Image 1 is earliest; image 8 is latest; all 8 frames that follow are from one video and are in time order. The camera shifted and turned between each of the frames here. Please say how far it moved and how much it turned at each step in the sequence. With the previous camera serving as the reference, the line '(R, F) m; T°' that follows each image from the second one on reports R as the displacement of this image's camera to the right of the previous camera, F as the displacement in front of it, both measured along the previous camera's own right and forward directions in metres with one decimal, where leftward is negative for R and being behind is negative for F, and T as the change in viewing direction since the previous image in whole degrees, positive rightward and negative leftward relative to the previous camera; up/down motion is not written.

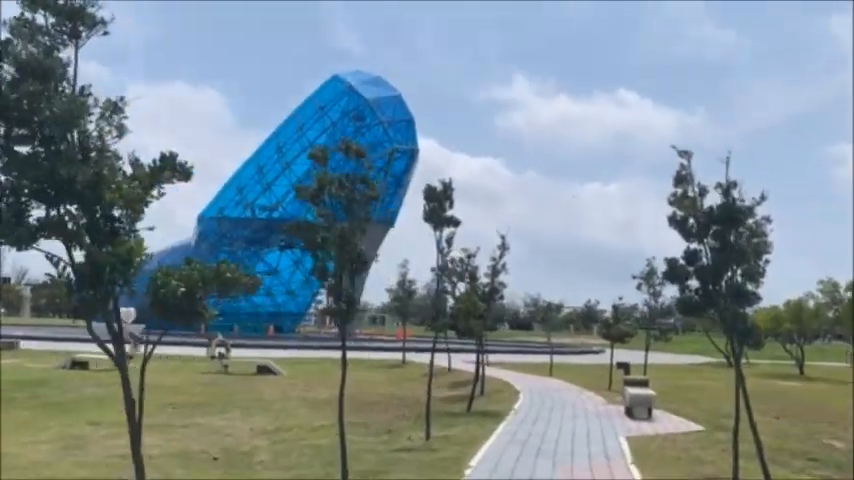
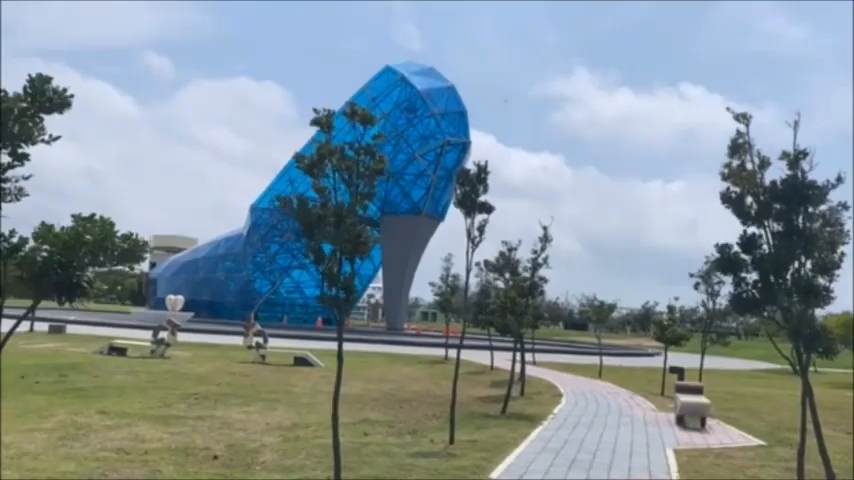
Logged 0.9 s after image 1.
(+0.5, +1.2) m; -4°
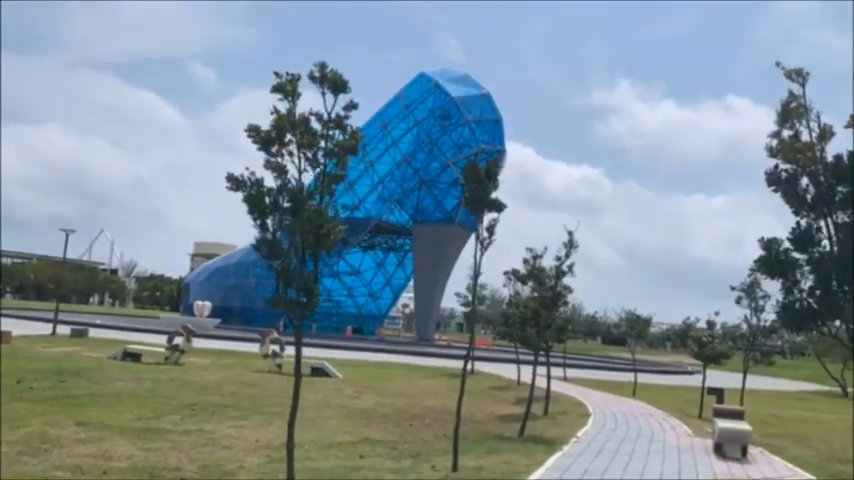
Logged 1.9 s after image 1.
(+0.6, +1.3) m; -3°
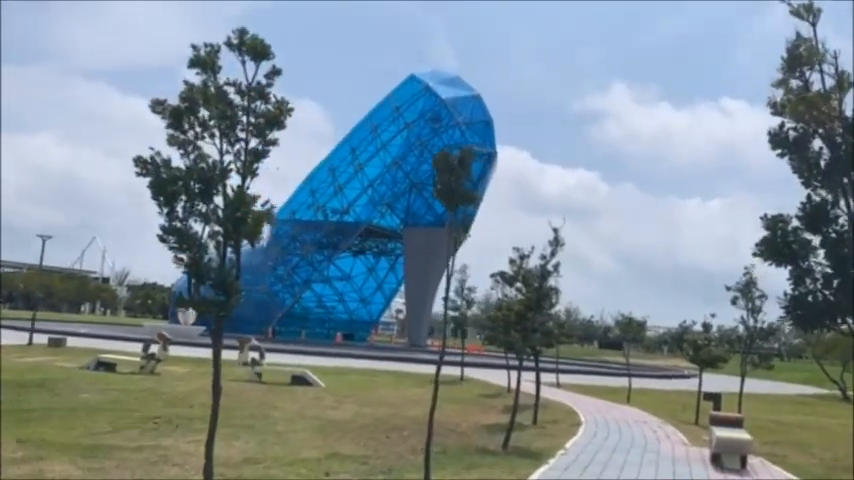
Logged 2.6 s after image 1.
(+0.4, +1.0) m; 0°
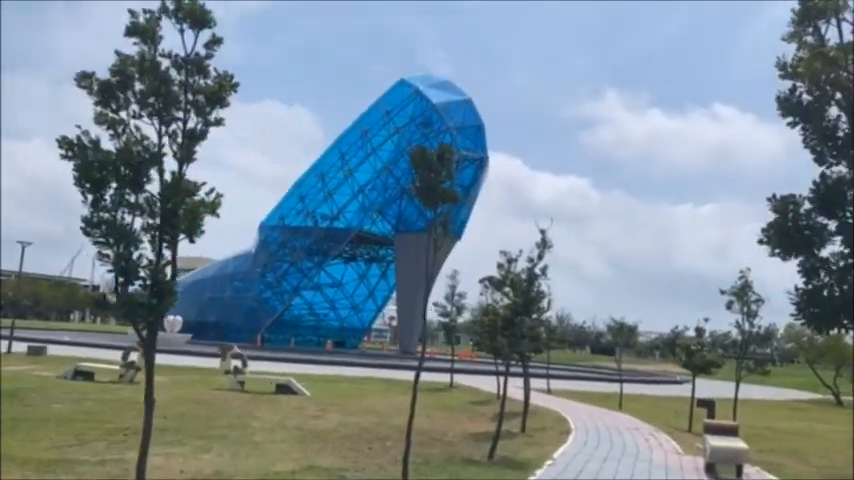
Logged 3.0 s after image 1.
(+0.2, +0.6) m; +1°
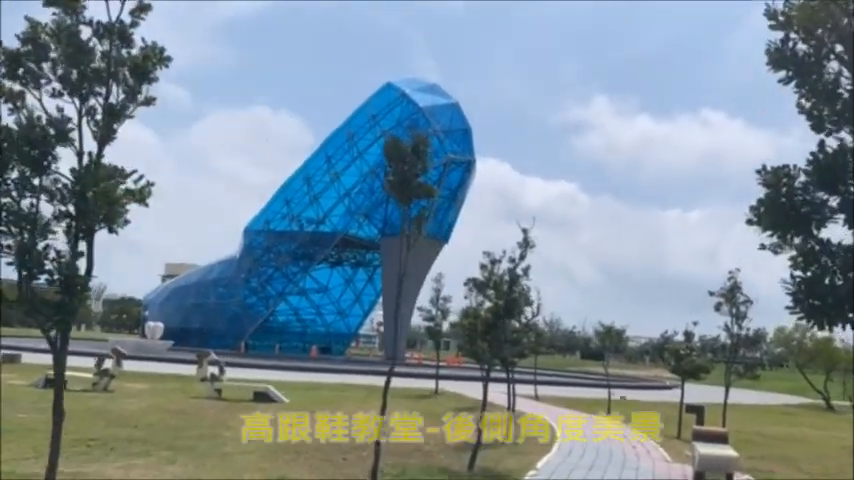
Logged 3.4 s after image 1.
(+0.2, +0.6) m; +1°
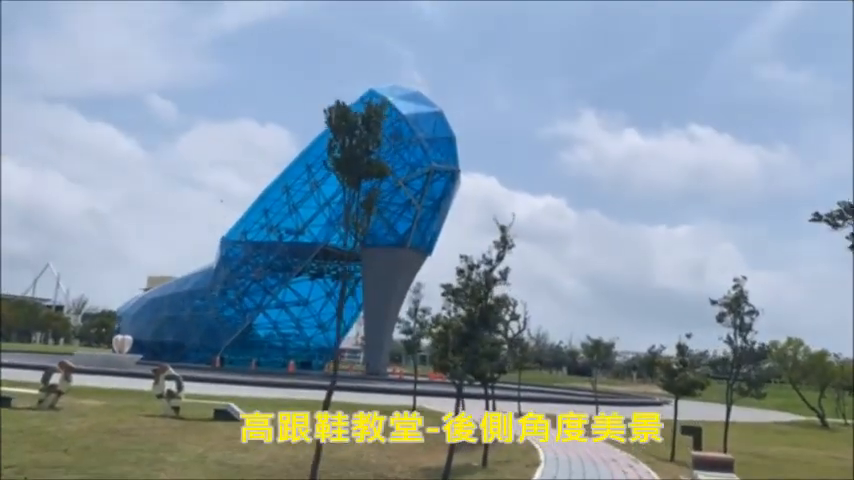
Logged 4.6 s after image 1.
(+0.4, +1.7) m; +1°
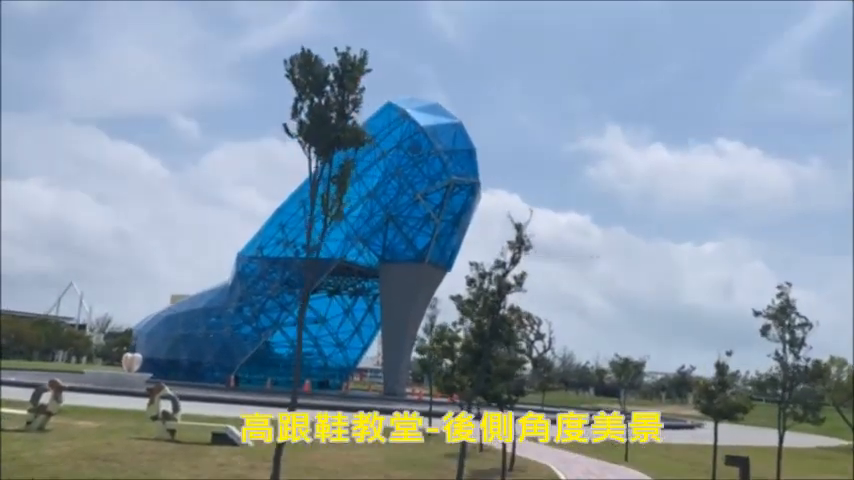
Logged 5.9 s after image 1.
(+0.3, +1.7) m; -2°
